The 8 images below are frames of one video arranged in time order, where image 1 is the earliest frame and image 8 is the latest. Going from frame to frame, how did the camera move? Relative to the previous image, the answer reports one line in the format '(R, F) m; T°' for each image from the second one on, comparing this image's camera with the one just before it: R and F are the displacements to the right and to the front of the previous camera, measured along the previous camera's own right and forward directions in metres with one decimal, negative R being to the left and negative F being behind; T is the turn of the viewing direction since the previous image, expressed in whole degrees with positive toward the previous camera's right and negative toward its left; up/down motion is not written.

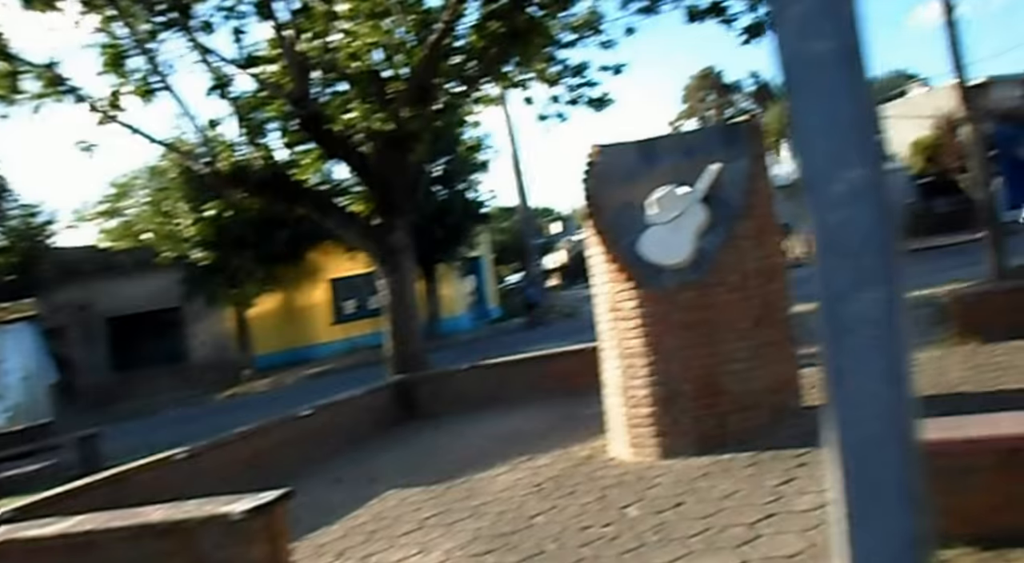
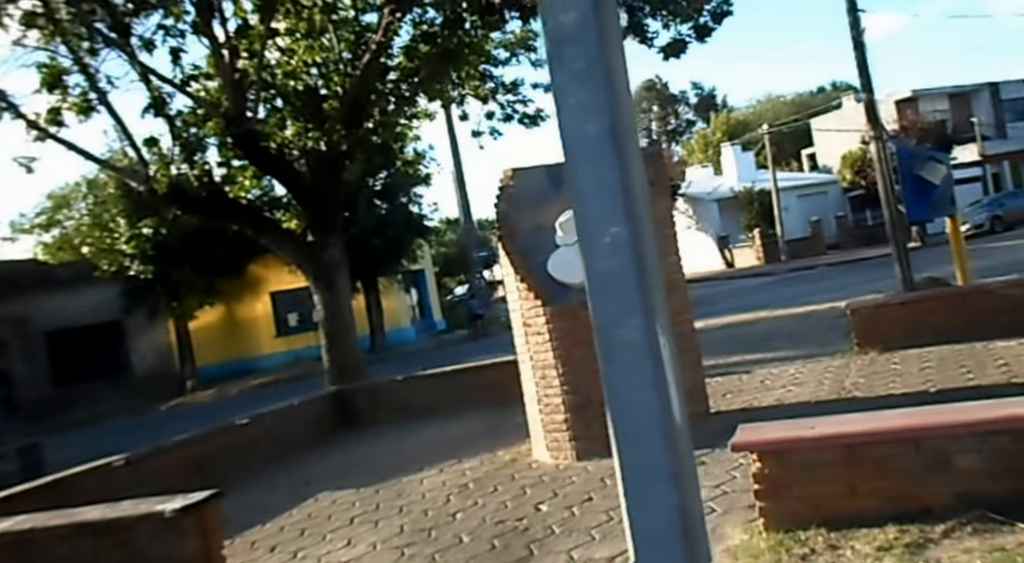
(+0.2, -0.5) m; +3°
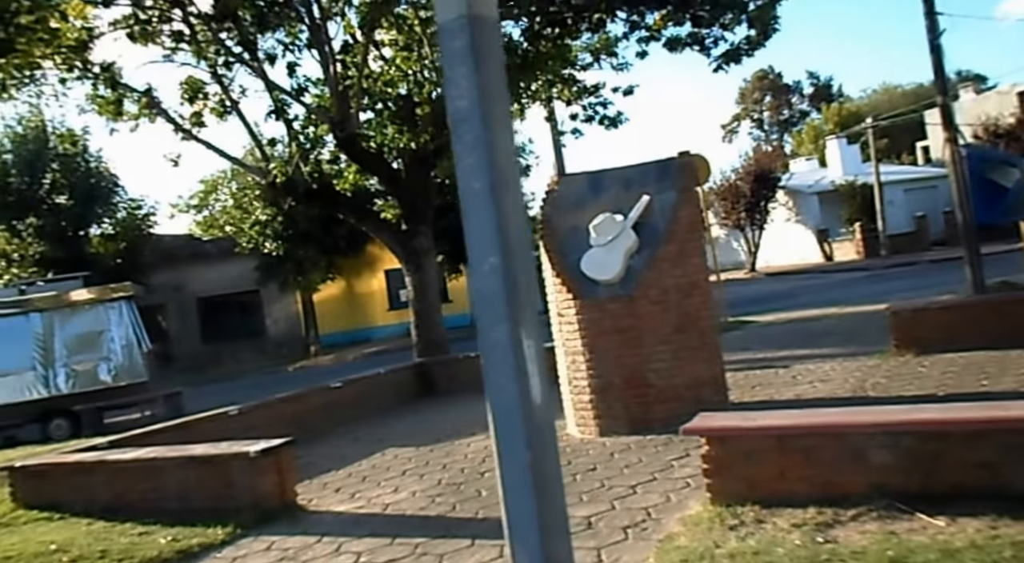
(+0.8, -1.2) m; -7°
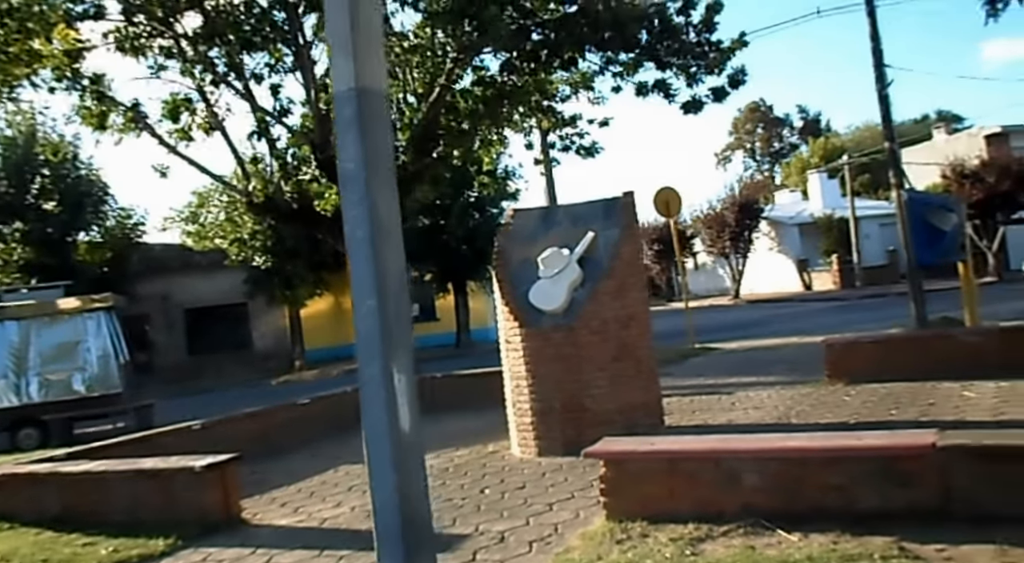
(+0.6, -0.7) m; 0°
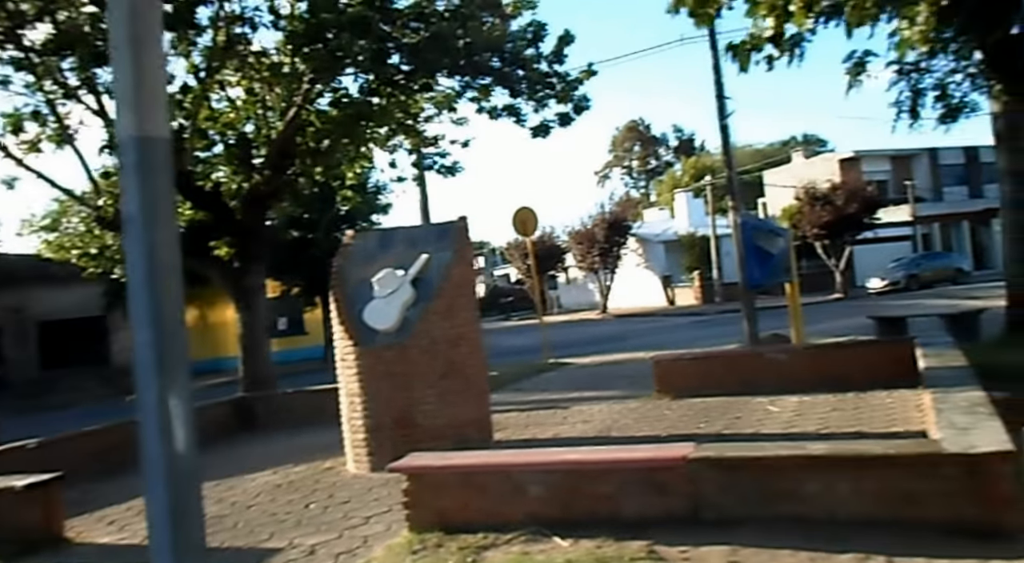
(+0.6, -0.5) m; +6°
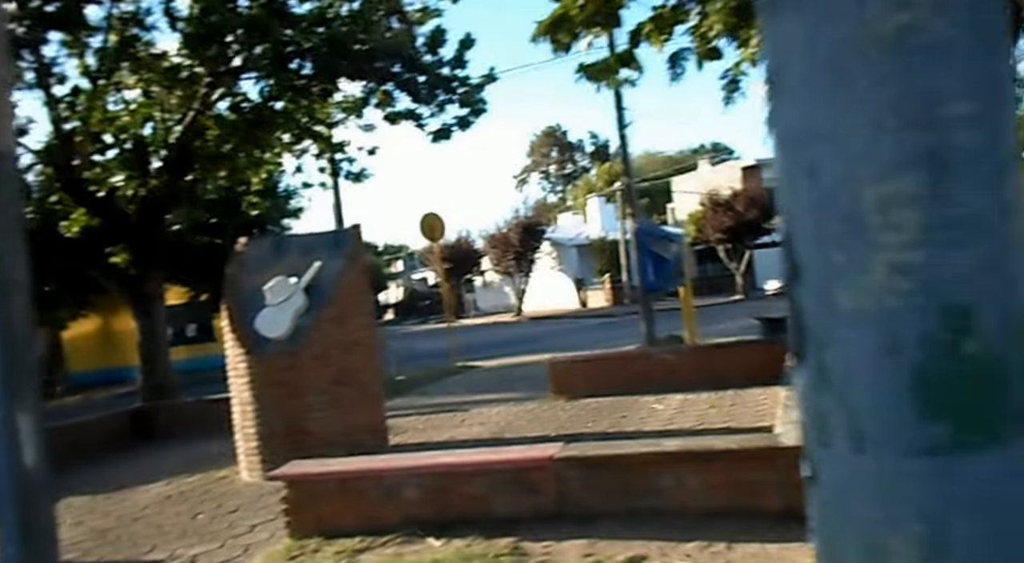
(+0.3, -0.3) m; +4°
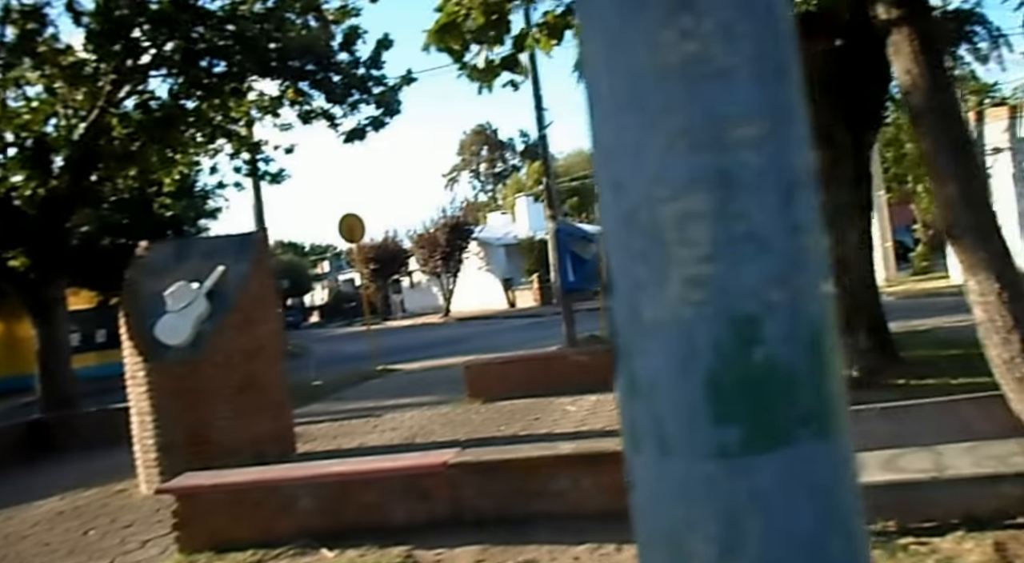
(+0.3, +0.1) m; +3°
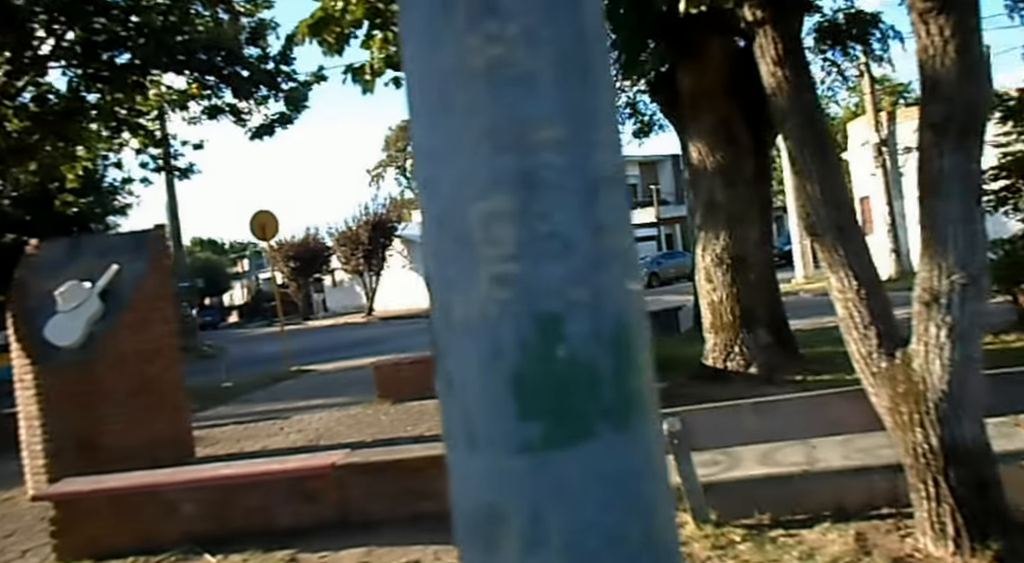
(+0.3, 0.0) m; +4°
